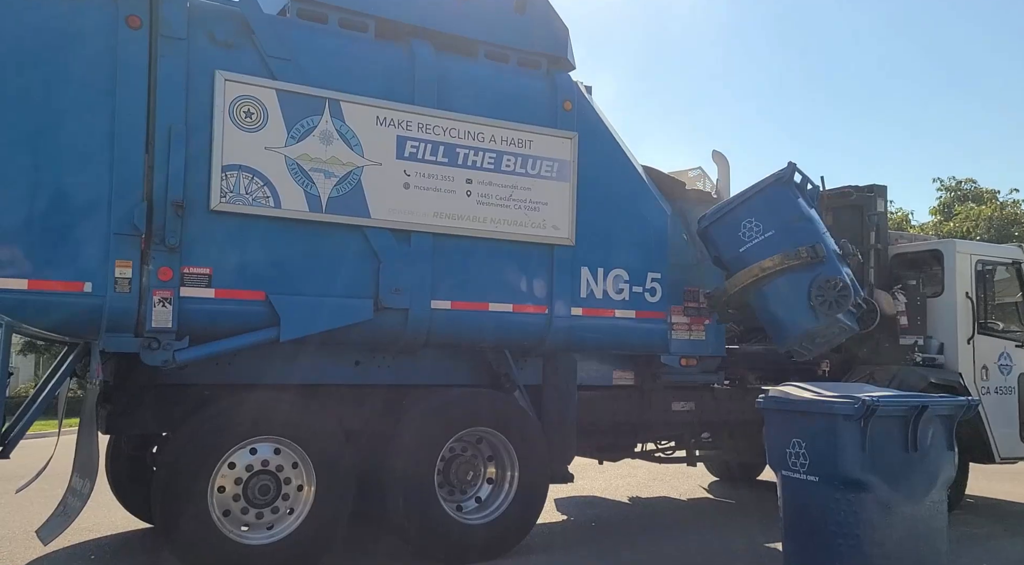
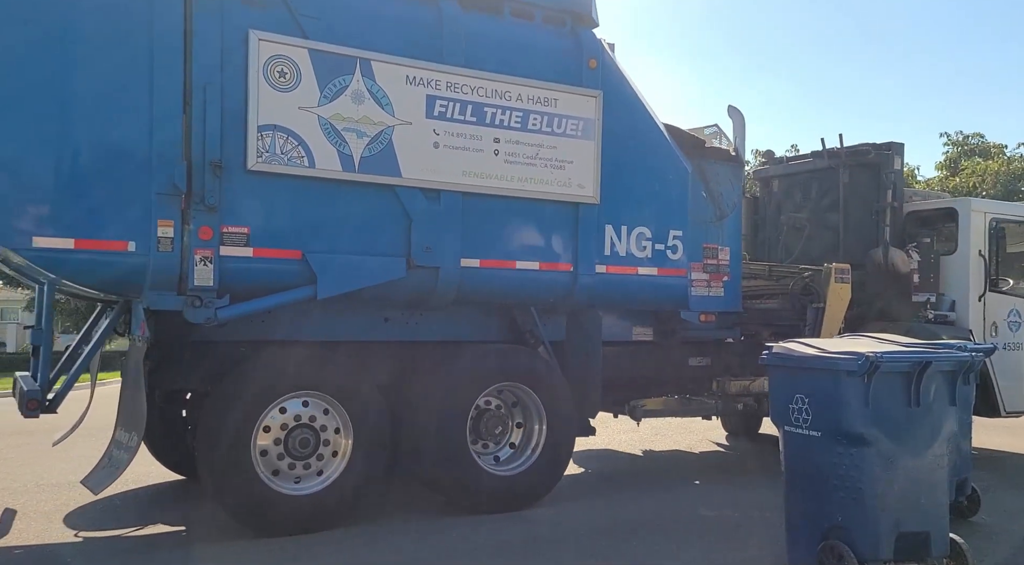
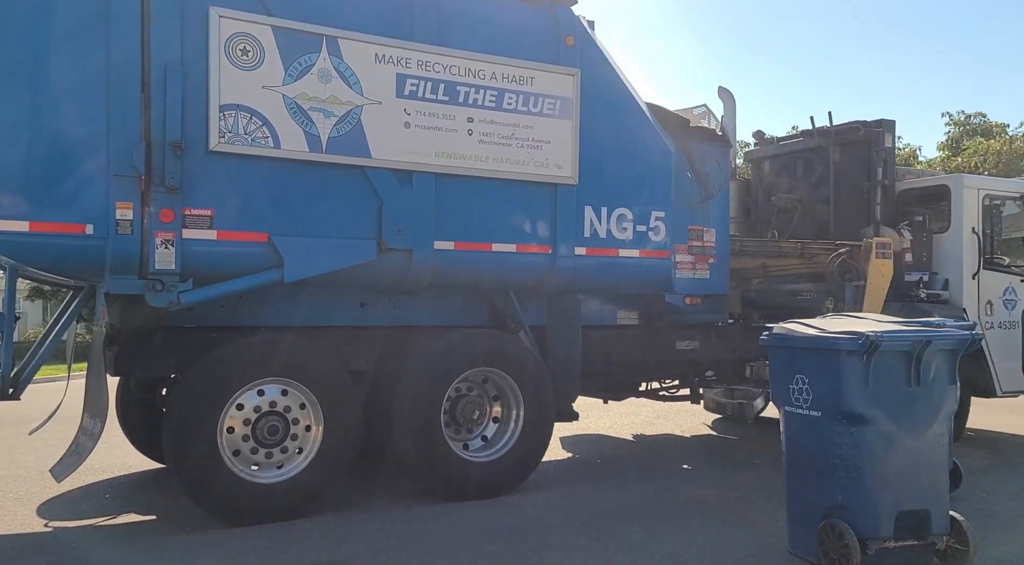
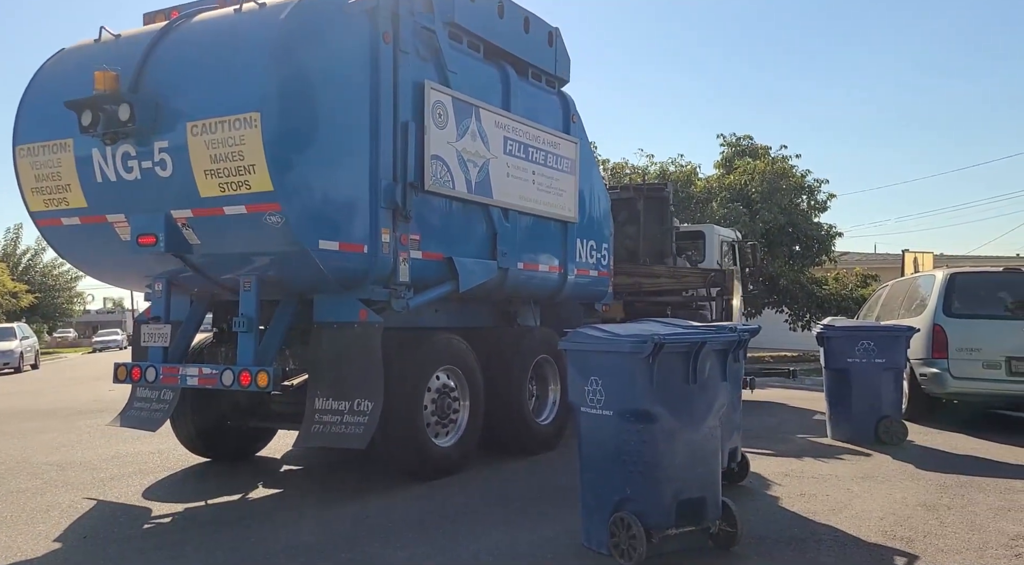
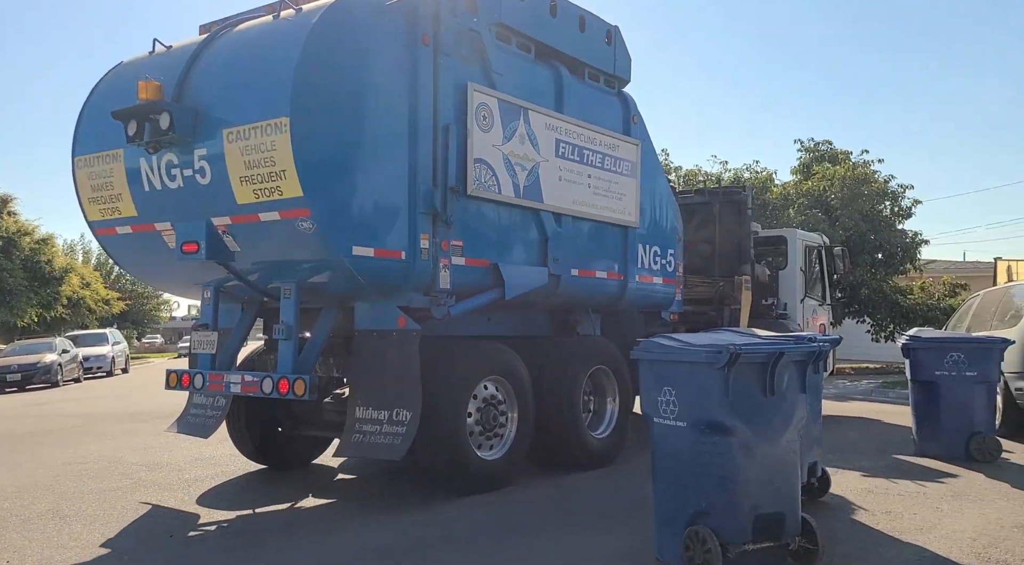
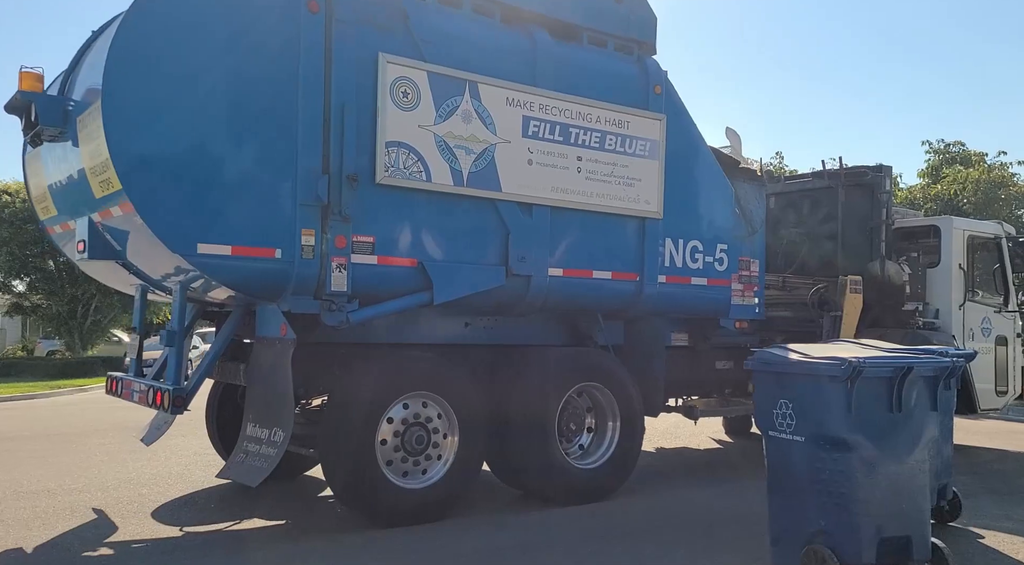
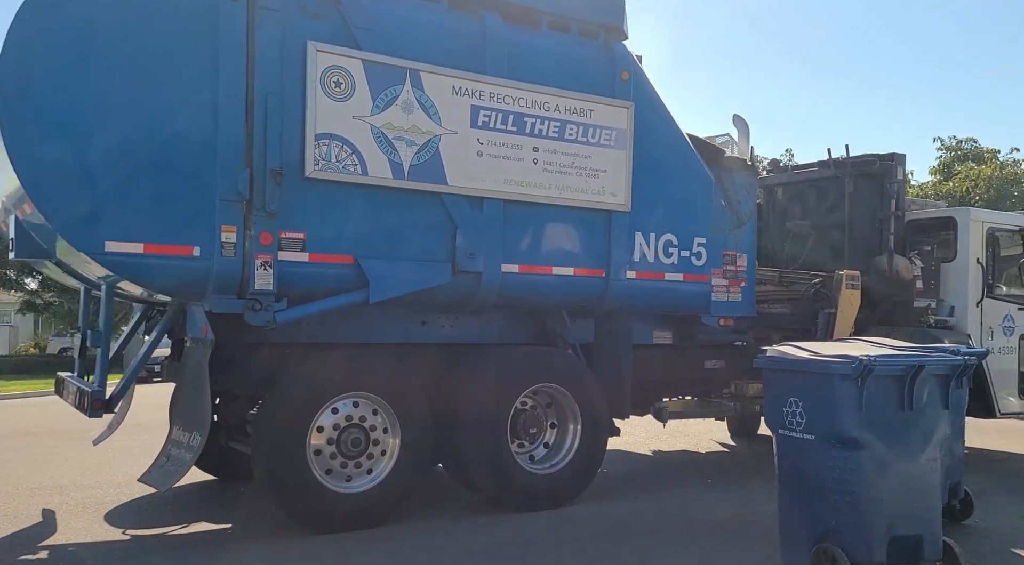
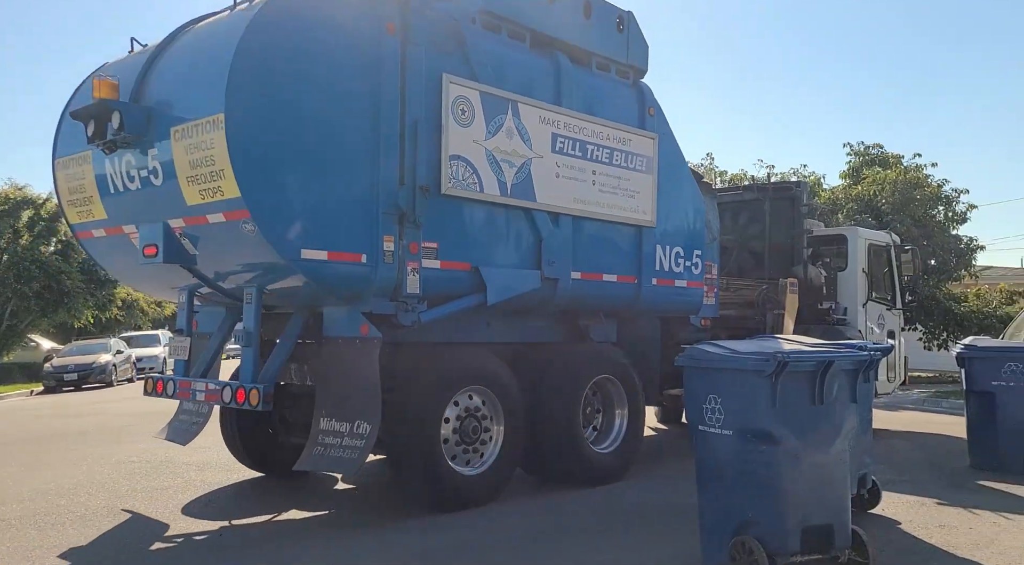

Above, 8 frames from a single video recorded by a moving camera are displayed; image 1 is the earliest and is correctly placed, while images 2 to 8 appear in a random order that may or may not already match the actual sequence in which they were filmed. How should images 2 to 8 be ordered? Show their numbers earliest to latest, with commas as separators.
3, 2, 7, 6, 8, 5, 4
